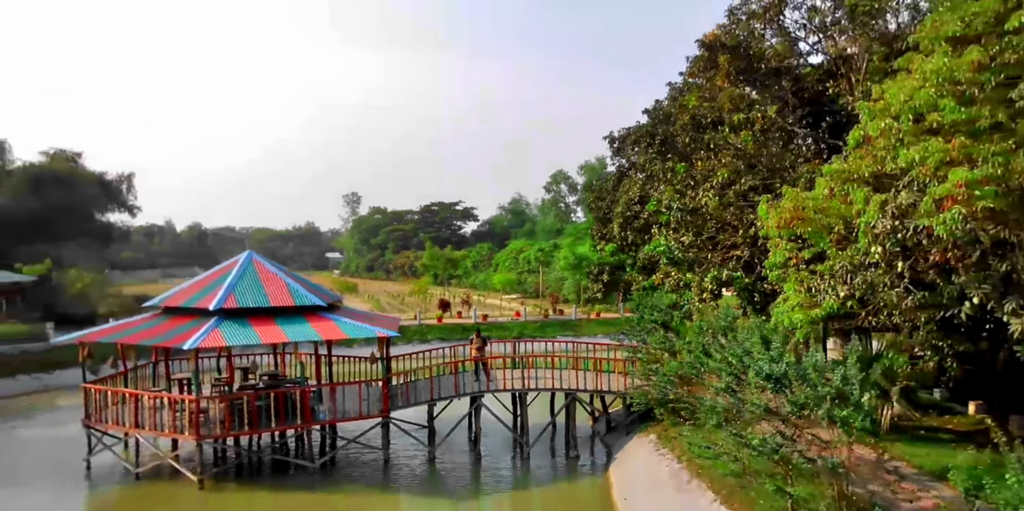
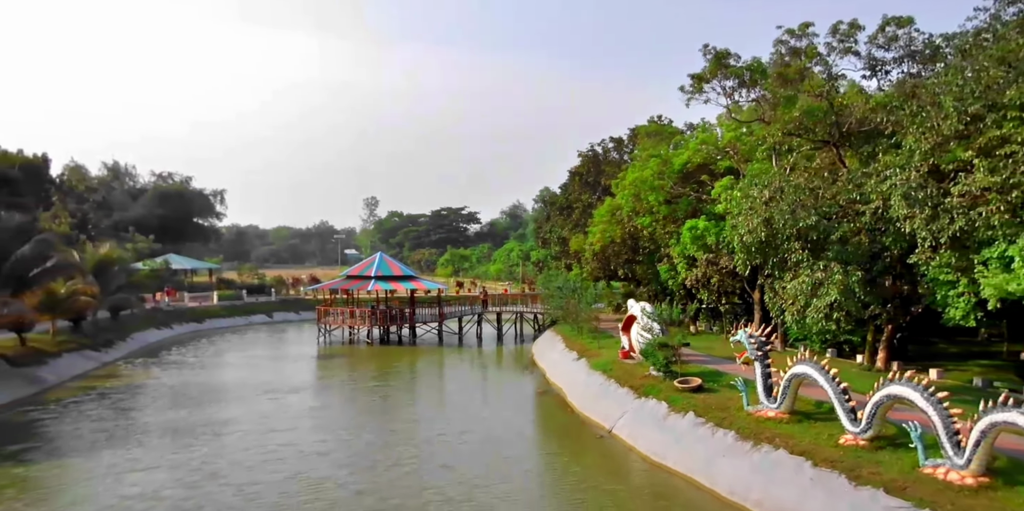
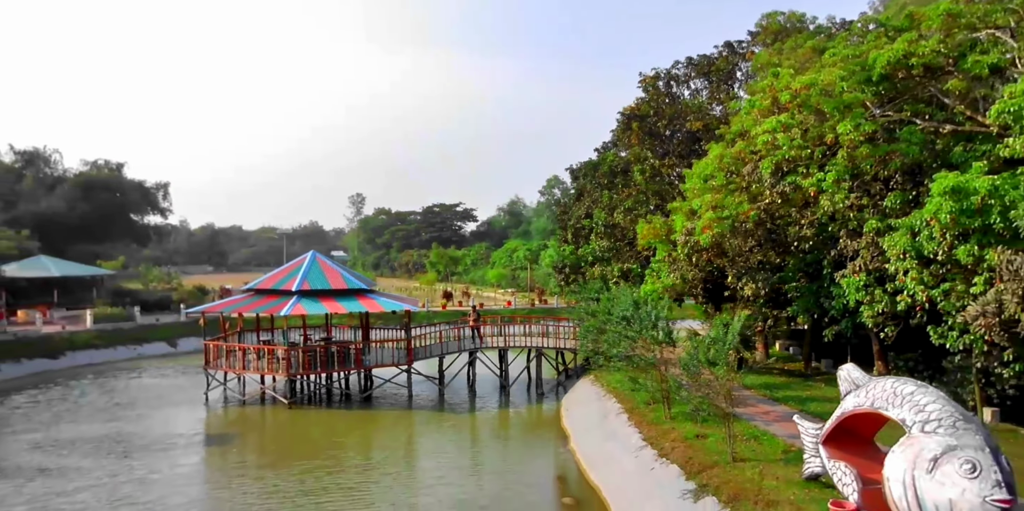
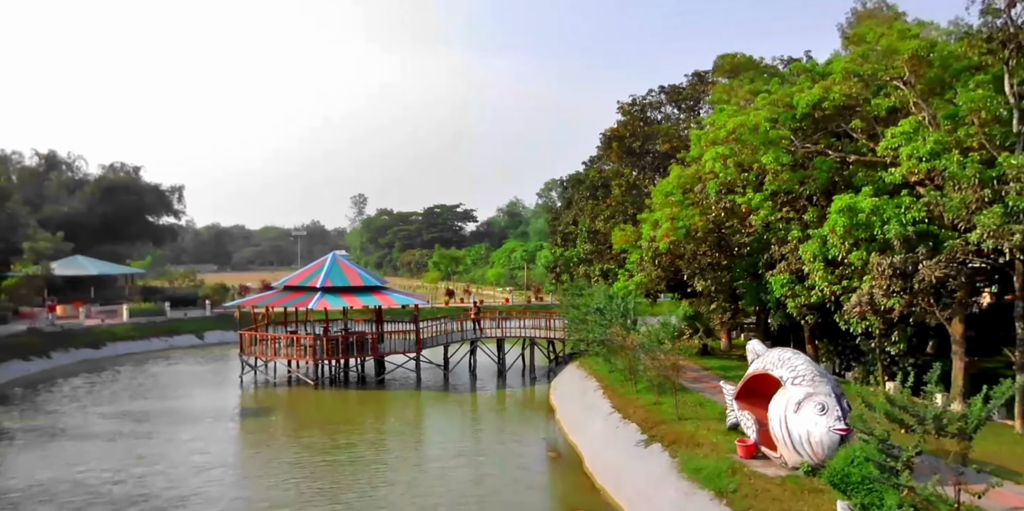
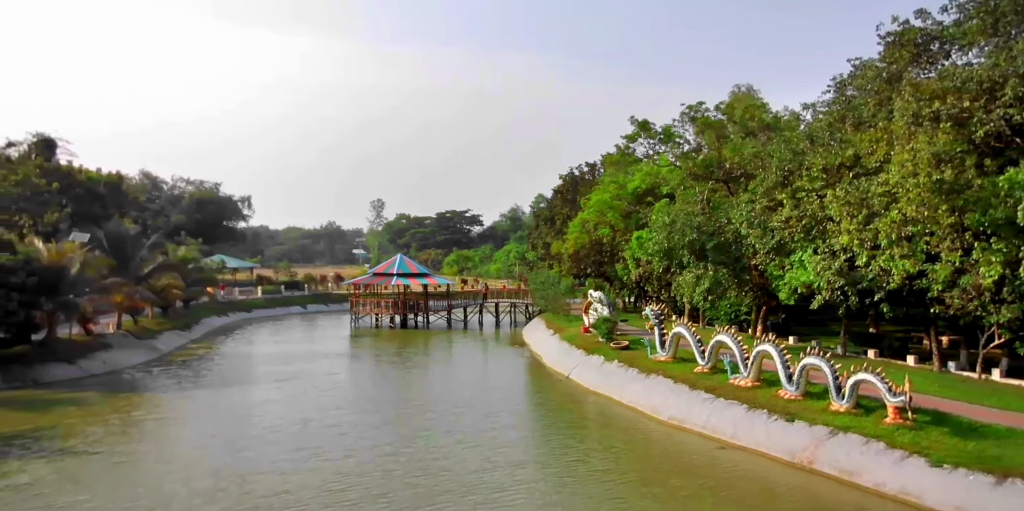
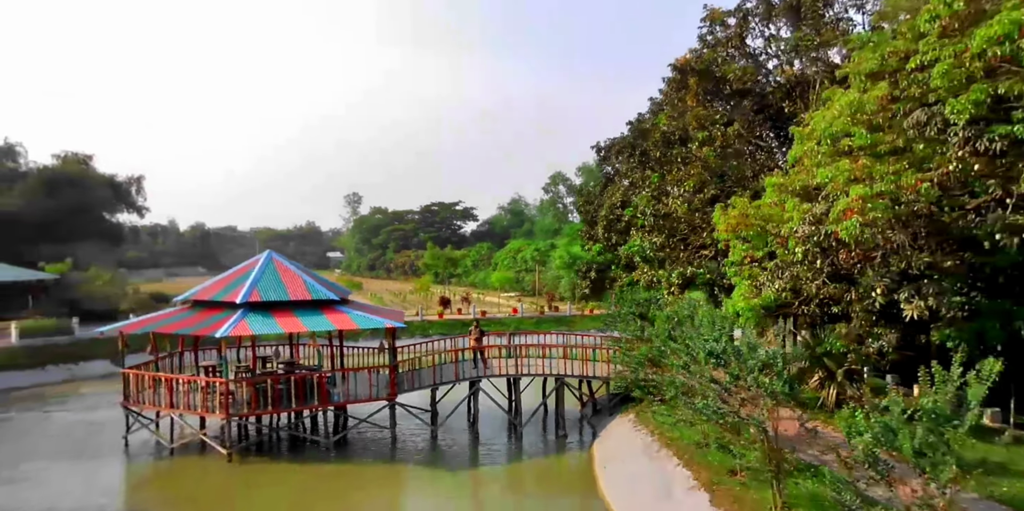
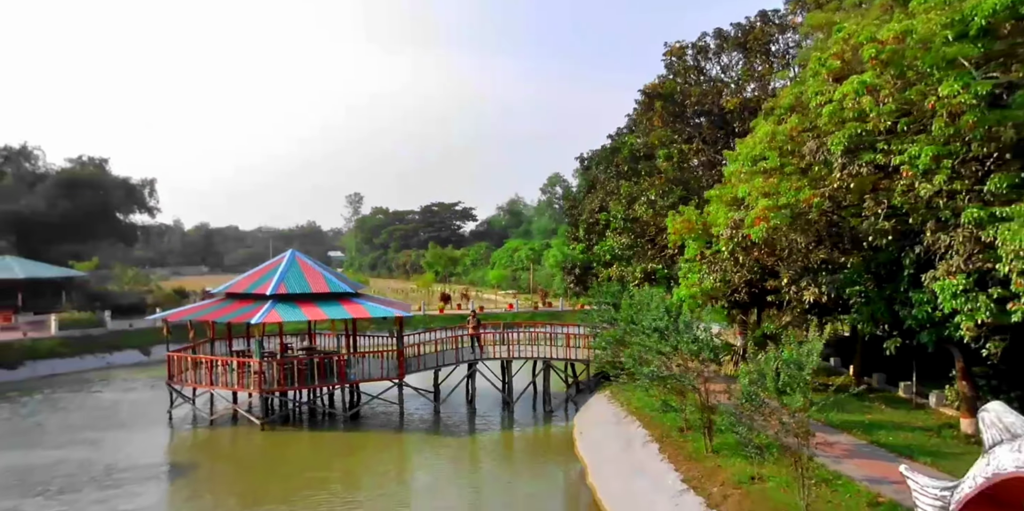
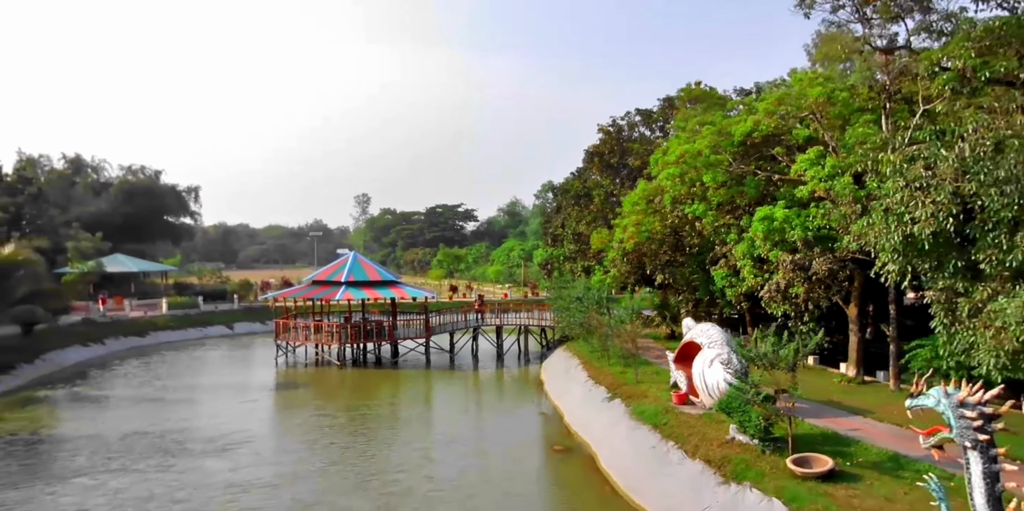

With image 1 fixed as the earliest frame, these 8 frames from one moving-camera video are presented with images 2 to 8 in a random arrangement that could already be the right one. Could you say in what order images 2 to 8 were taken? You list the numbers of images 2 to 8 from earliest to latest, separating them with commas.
6, 7, 3, 4, 8, 2, 5
